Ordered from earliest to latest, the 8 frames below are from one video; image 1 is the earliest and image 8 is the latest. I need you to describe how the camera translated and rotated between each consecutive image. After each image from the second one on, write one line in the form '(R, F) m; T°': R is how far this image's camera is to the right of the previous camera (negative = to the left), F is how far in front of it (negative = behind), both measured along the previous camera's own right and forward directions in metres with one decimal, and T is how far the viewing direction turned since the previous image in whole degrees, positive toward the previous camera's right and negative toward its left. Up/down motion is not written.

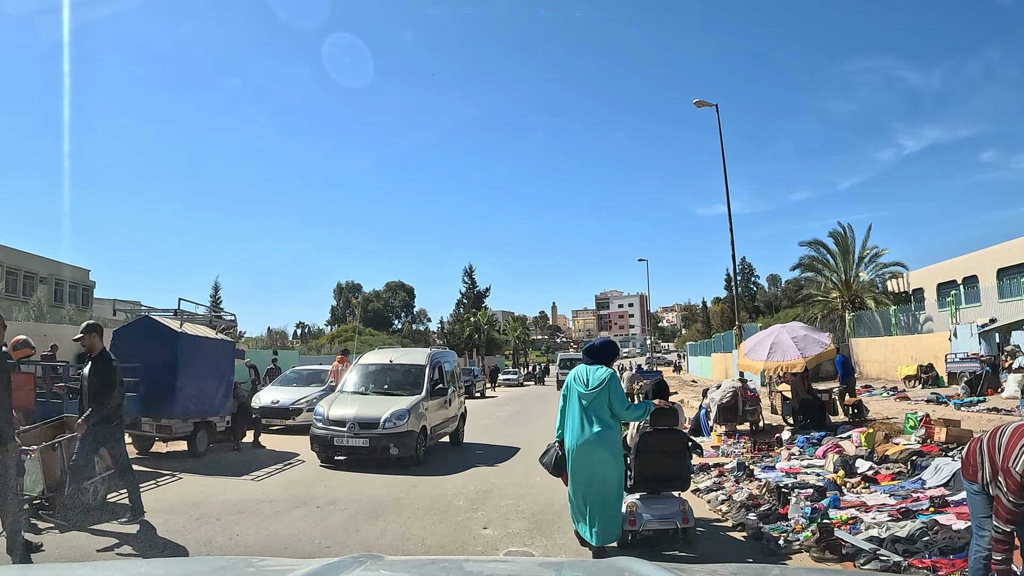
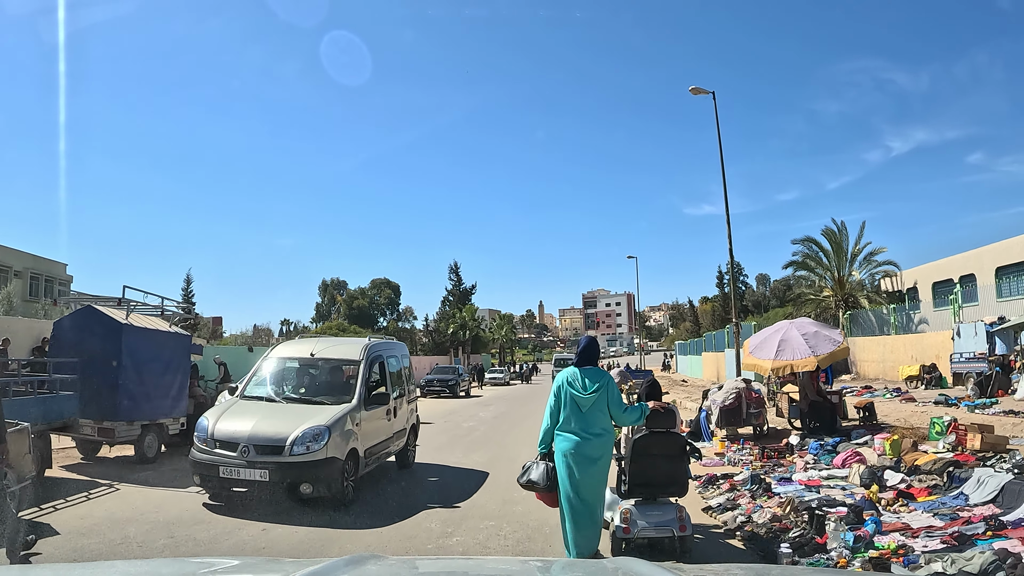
(0.0, +1.2) m; +1°
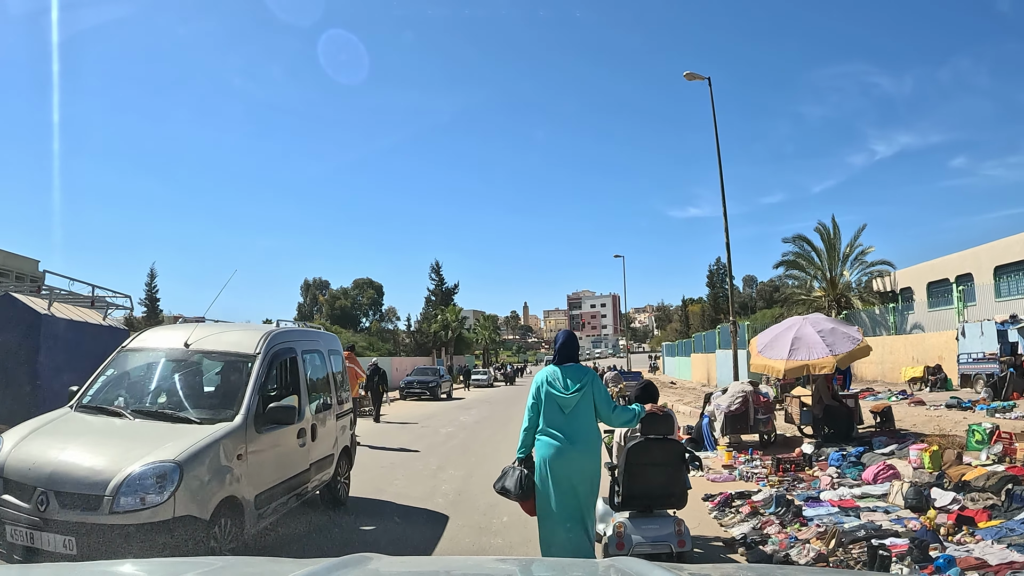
(+0.1, +1.4) m; +1°
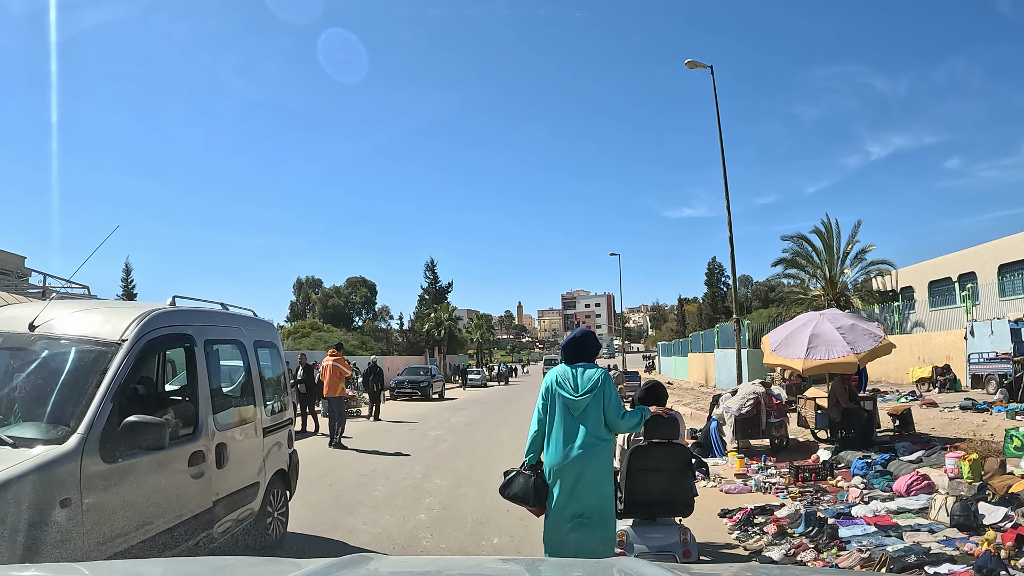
(0.0, +0.9) m; +1°
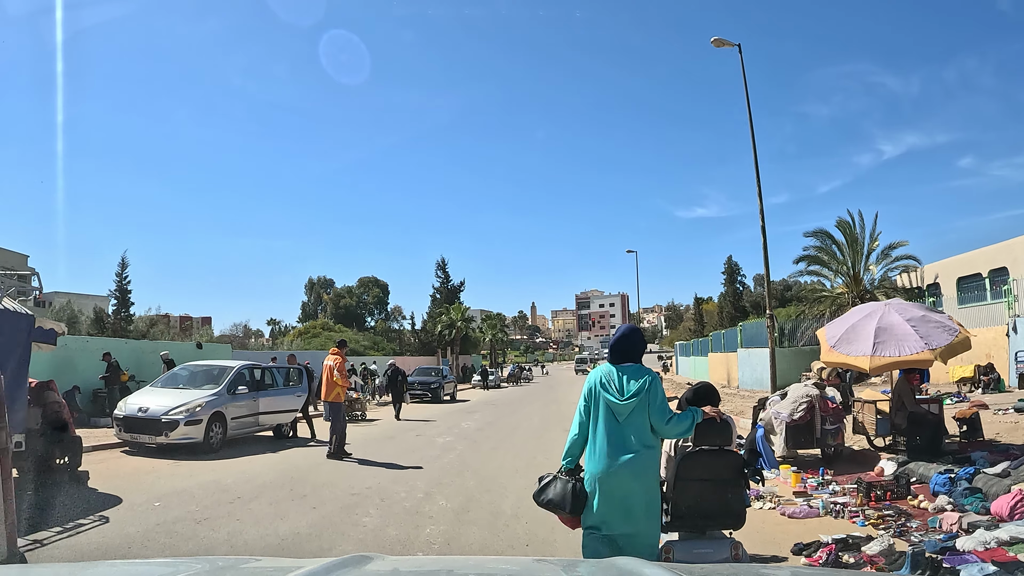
(-0.1, +1.2) m; -1°
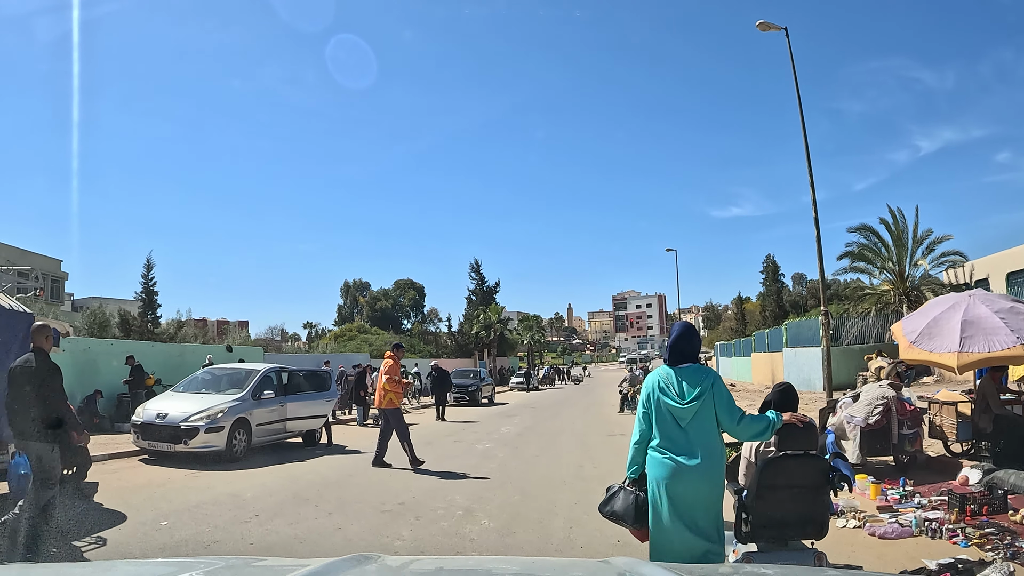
(-0.1, +0.6) m; -3°
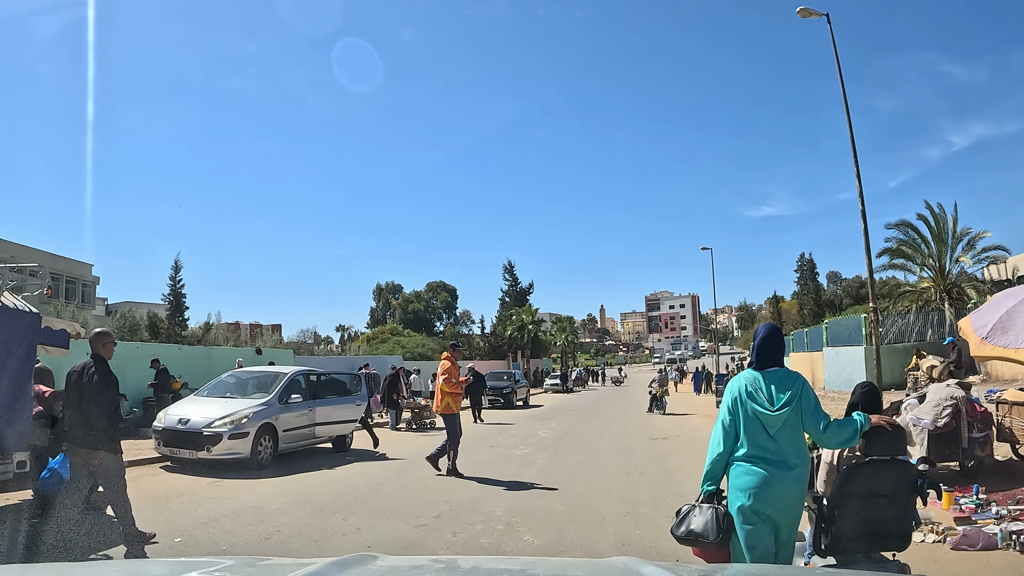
(-0.1, +0.4) m; -3°
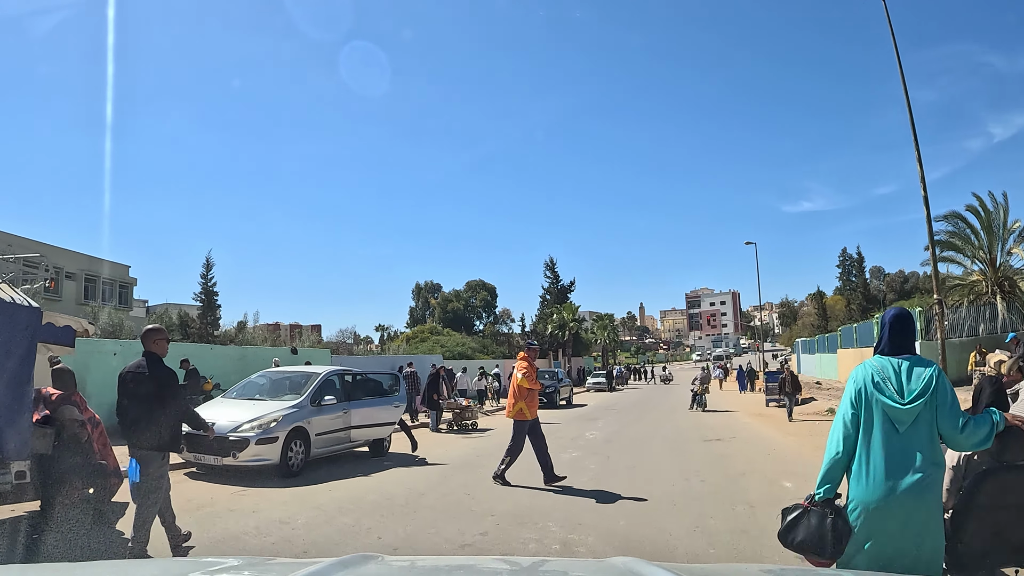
(-0.1, +0.5) m; -3°
